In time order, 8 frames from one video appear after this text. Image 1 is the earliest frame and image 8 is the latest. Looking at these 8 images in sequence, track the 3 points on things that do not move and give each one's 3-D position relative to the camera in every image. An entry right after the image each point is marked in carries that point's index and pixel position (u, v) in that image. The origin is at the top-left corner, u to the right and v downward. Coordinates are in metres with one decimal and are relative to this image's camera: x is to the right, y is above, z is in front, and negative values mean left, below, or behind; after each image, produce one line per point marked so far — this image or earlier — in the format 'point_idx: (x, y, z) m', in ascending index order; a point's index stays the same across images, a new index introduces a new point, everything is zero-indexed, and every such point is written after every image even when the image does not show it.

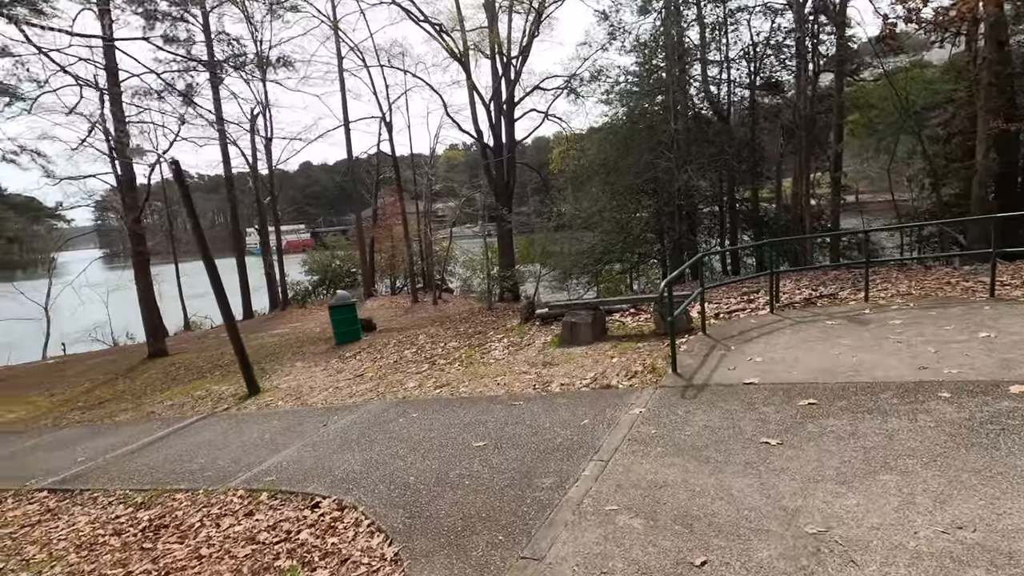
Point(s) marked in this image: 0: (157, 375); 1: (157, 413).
0: (-8.2, -2.0, +12.4) m
1: (-5.6, -2.0, +8.4) m
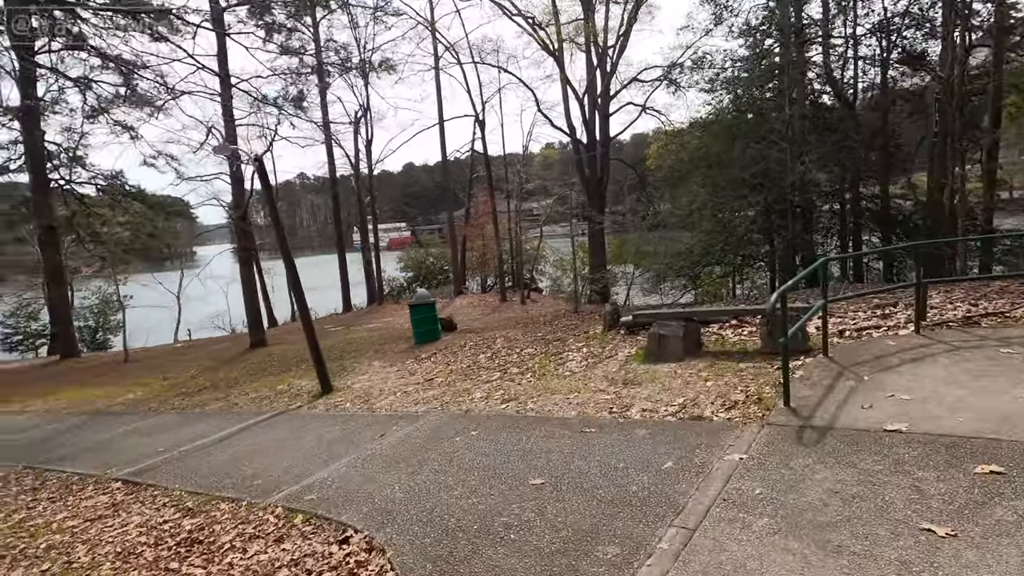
0: (-6.2, -1.8, +12.9) m
1: (-4.4, -1.9, +8.6) m
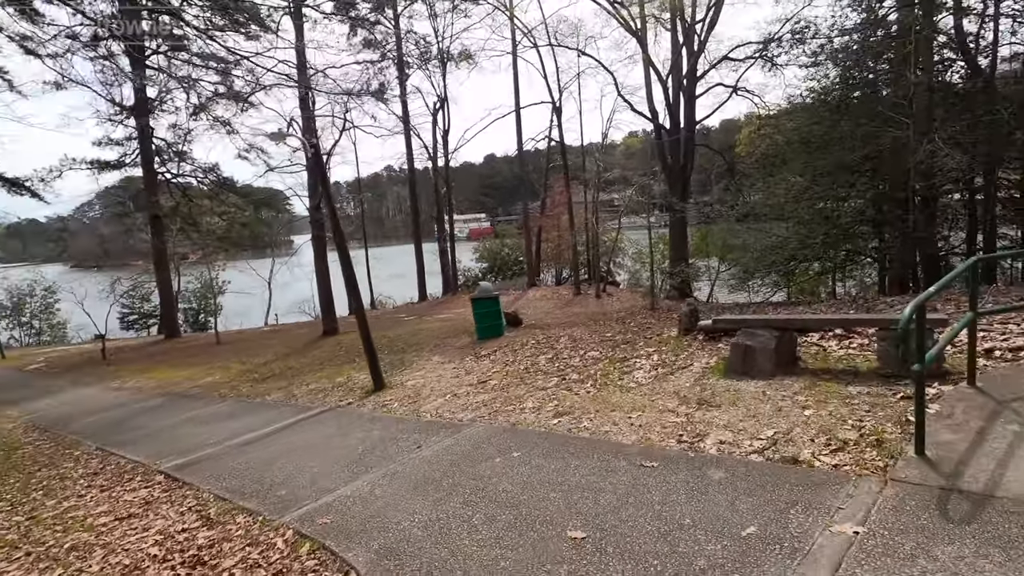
0: (-4.6, -1.6, +13.1) m
1: (-3.4, -1.7, +8.5) m
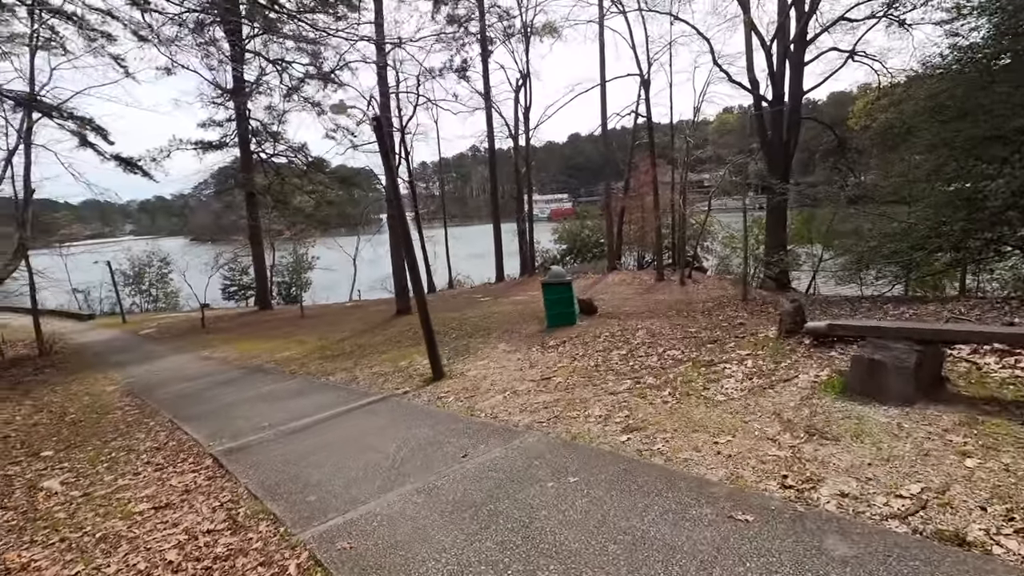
0: (-2.9, -1.1, +13.0) m
1: (-2.4, -1.4, +8.3) m
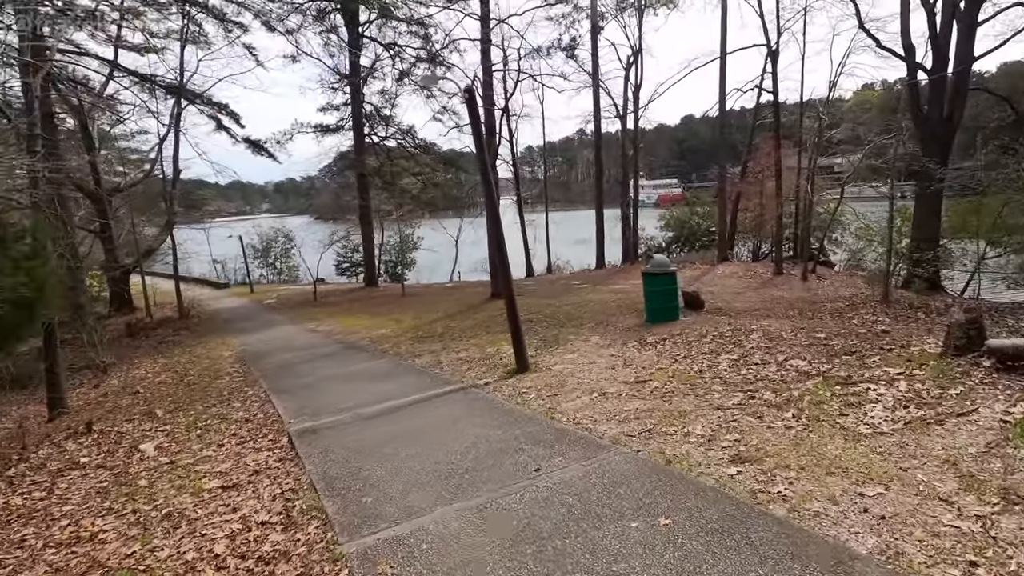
0: (-0.6, -0.7, +12.7) m
1: (-1.0, -1.2, +8.0) m
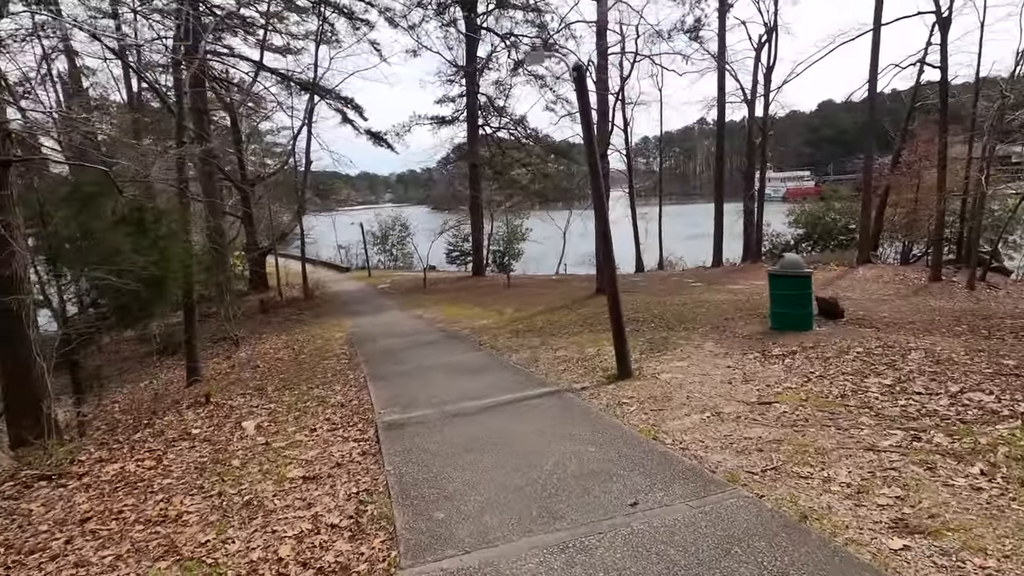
0: (+1.7, -0.6, +12.1) m
1: (+0.4, -1.1, +7.6) m
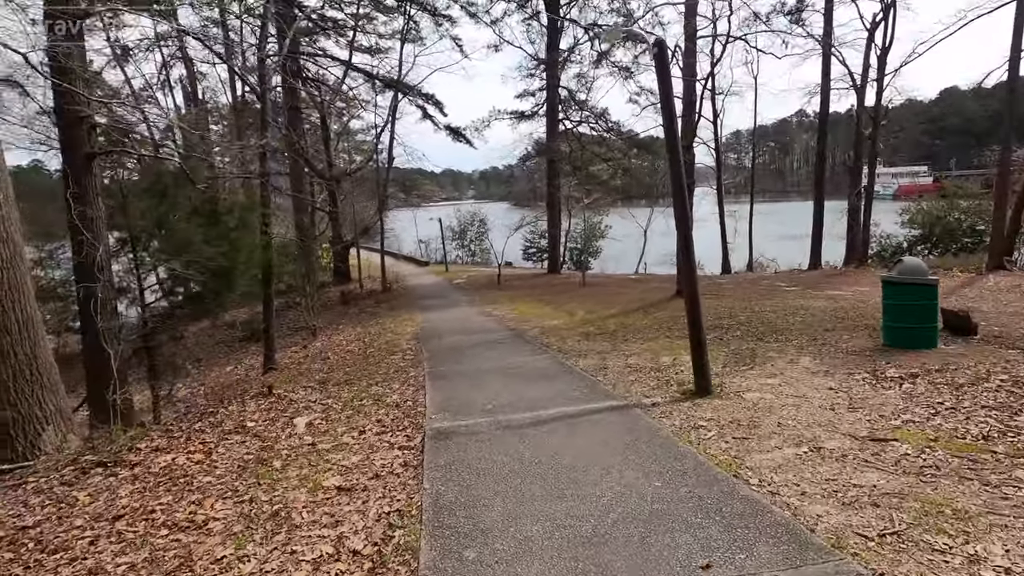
0: (+3.2, -0.6, +11.3) m
1: (+1.3, -1.1, +7.0) m
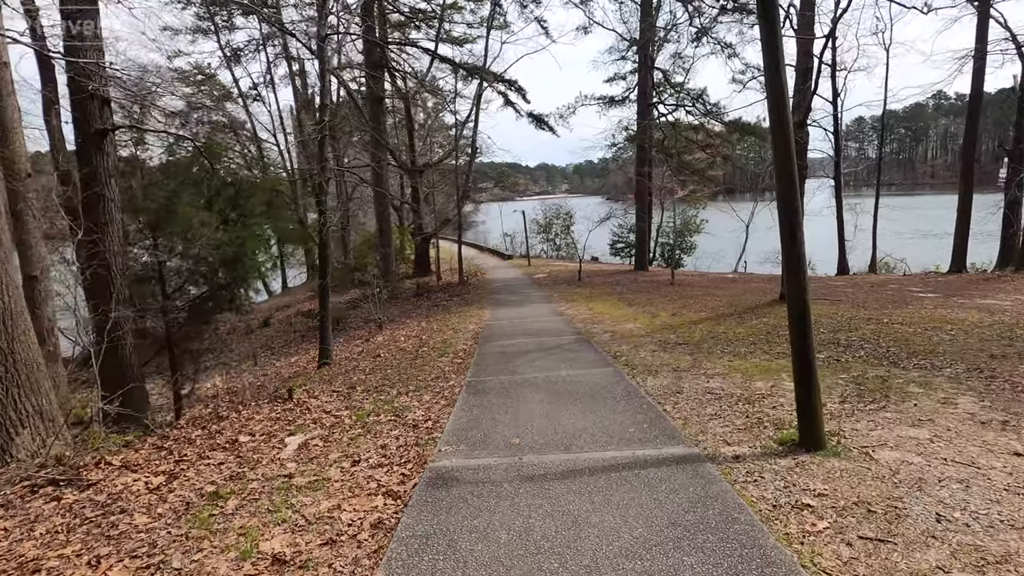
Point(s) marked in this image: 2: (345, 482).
0: (+4.4, -0.7, +9.4) m
1: (+1.8, -1.1, +5.5) m
2: (-1.2, -1.4, +3.9) m
